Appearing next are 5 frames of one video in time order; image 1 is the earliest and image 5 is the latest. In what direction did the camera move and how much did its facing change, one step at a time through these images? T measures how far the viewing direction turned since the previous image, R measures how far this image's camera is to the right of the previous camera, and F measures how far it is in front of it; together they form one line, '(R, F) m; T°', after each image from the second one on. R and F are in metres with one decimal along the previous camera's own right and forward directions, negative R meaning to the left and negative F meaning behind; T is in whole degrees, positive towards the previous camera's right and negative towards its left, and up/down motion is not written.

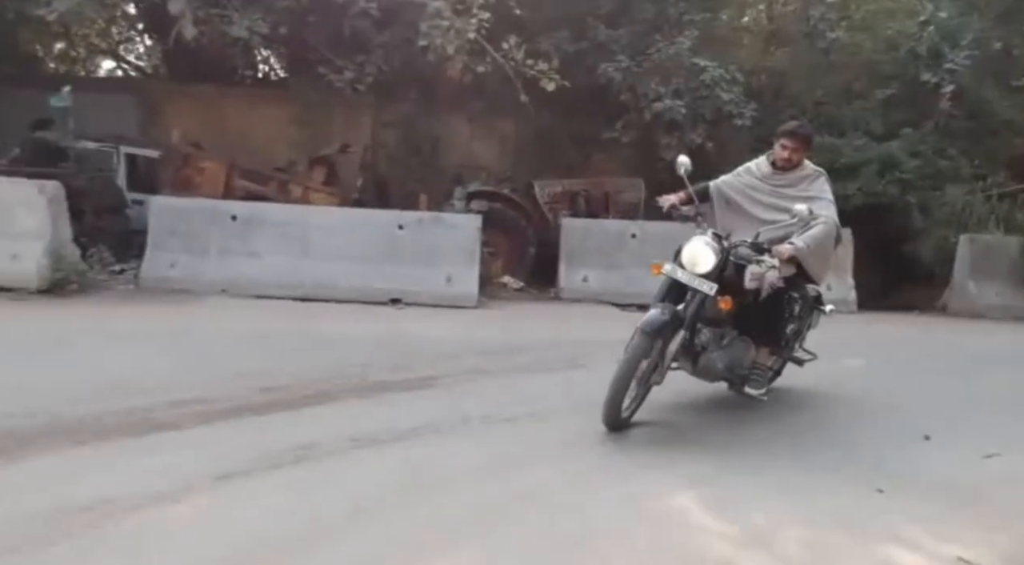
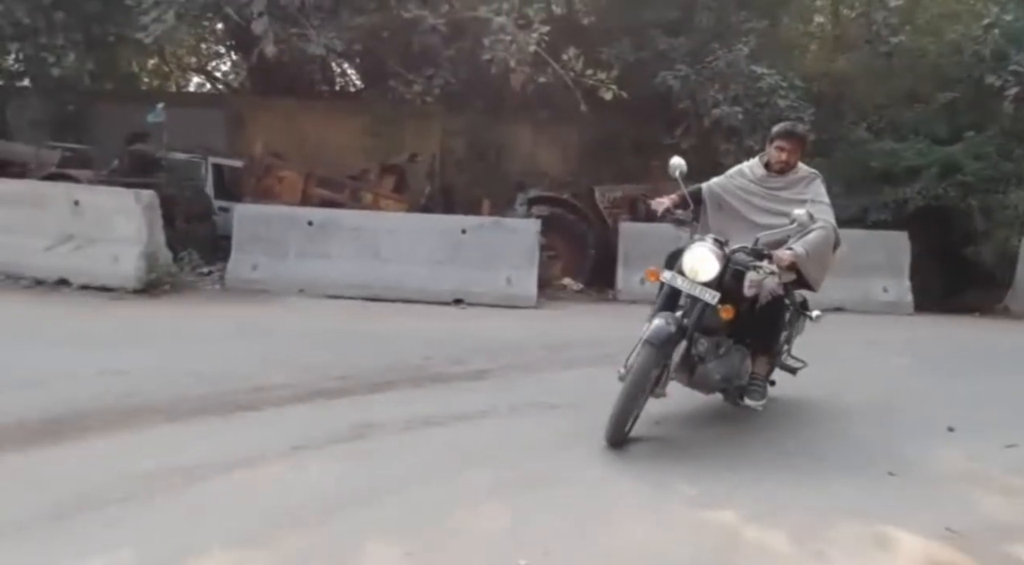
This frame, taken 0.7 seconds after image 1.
(+0.2, -0.4) m; -5°
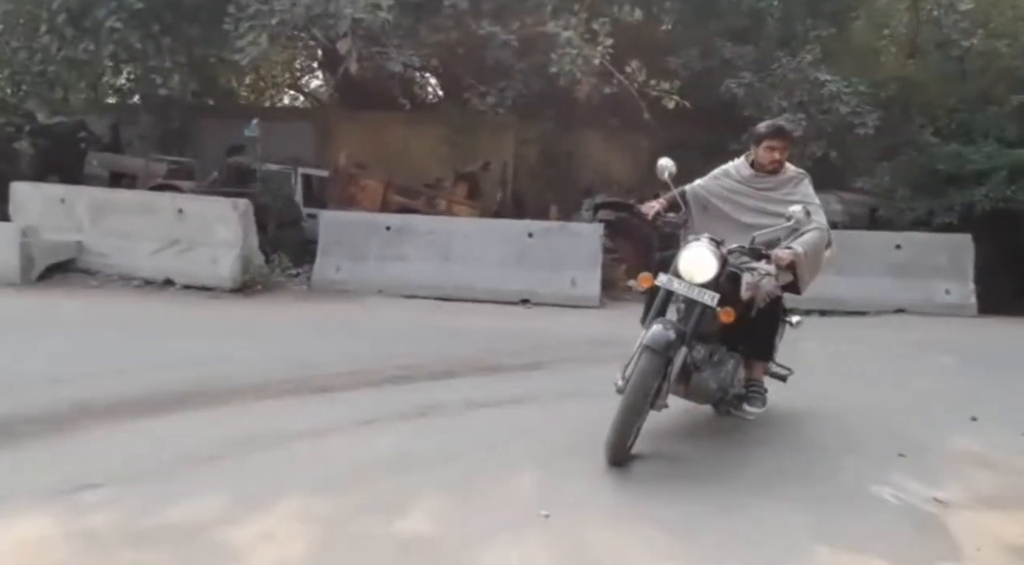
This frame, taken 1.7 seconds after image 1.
(+0.2, -0.5) m; -6°
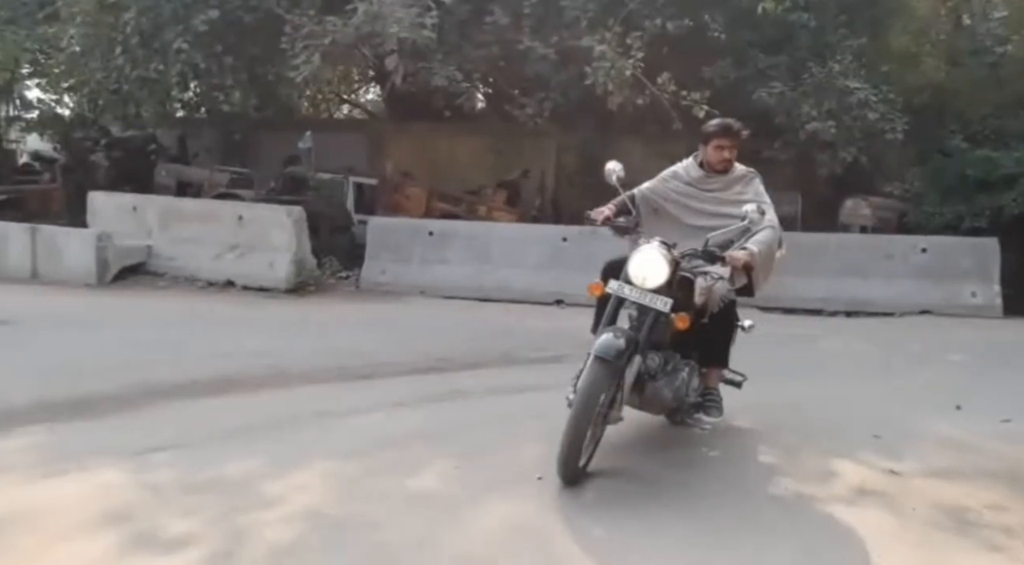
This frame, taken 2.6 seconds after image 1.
(+0.3, -0.5) m; -4°
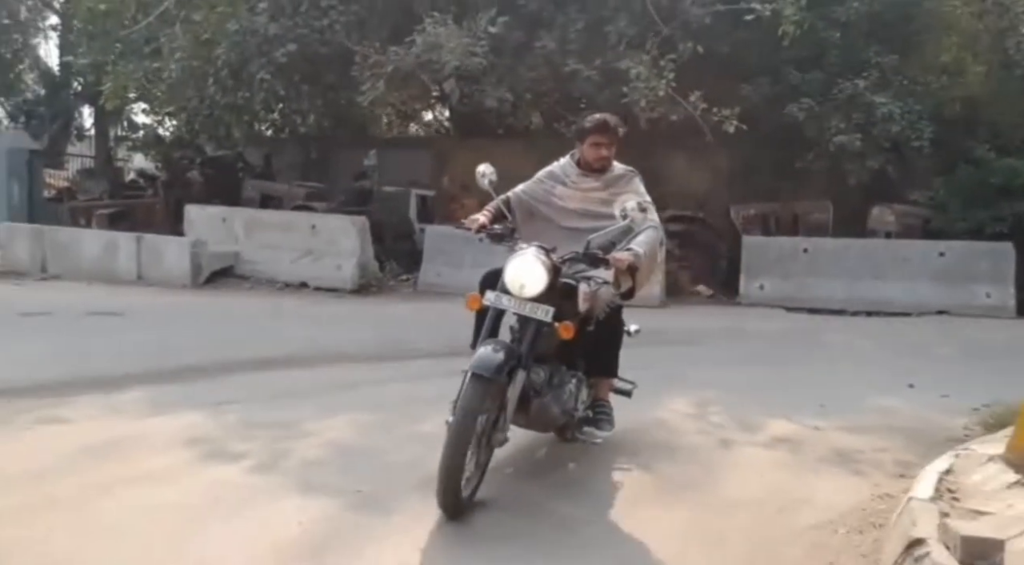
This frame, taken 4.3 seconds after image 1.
(+0.5, -1.0) m; -5°
